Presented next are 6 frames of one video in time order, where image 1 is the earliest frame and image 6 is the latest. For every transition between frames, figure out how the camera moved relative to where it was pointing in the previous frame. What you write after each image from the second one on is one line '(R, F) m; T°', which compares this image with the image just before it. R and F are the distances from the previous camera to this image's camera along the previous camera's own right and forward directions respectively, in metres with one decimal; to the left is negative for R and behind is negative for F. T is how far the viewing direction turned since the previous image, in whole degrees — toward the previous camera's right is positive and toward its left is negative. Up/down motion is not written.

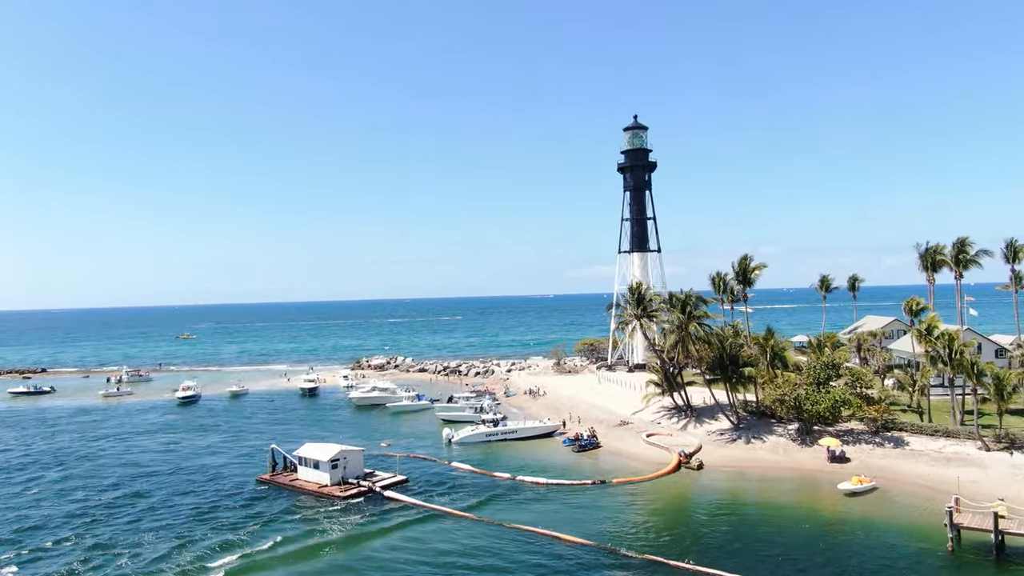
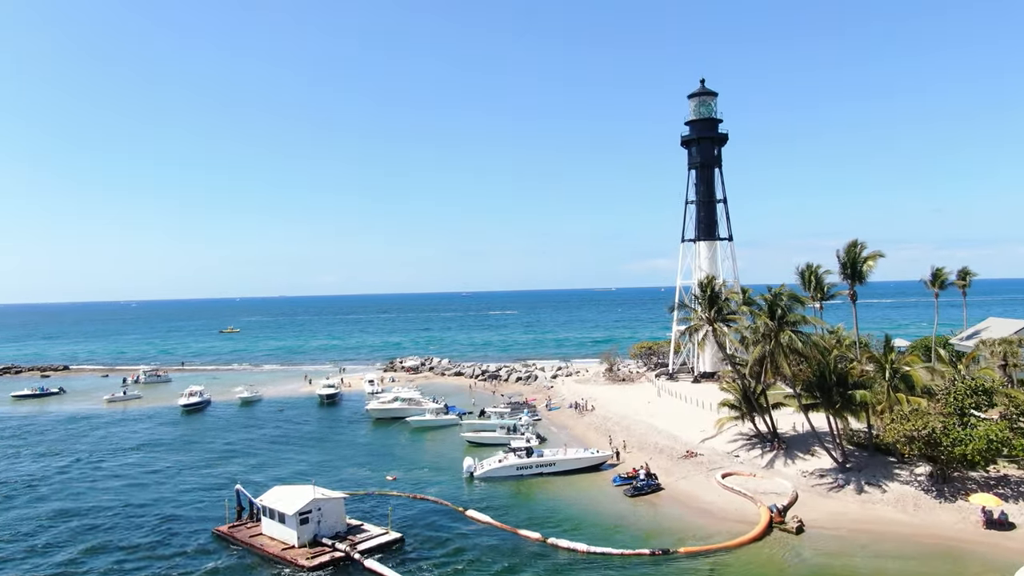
(+0.9, +9.1) m; -4°
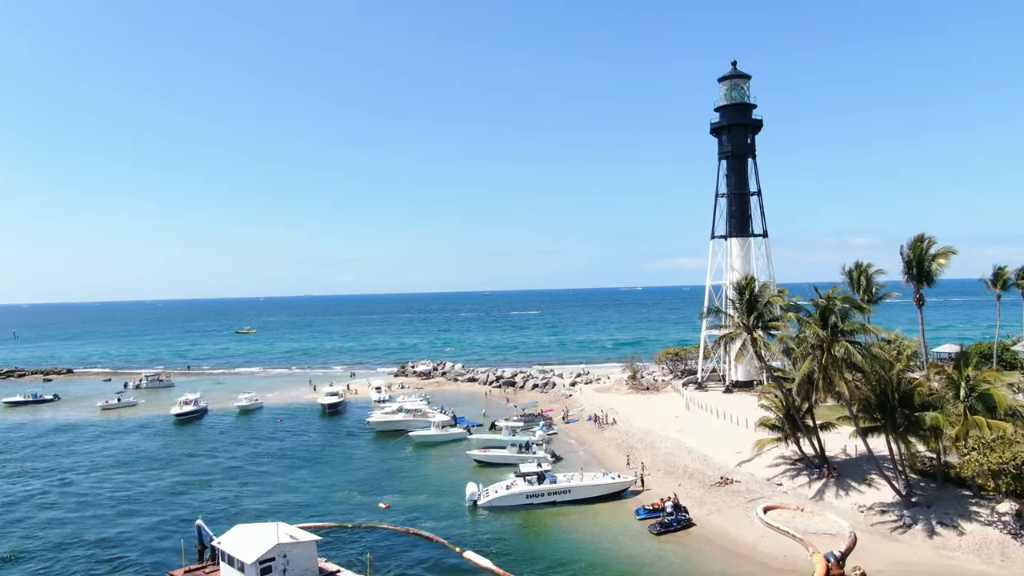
(+0.6, +4.4) m; -2°
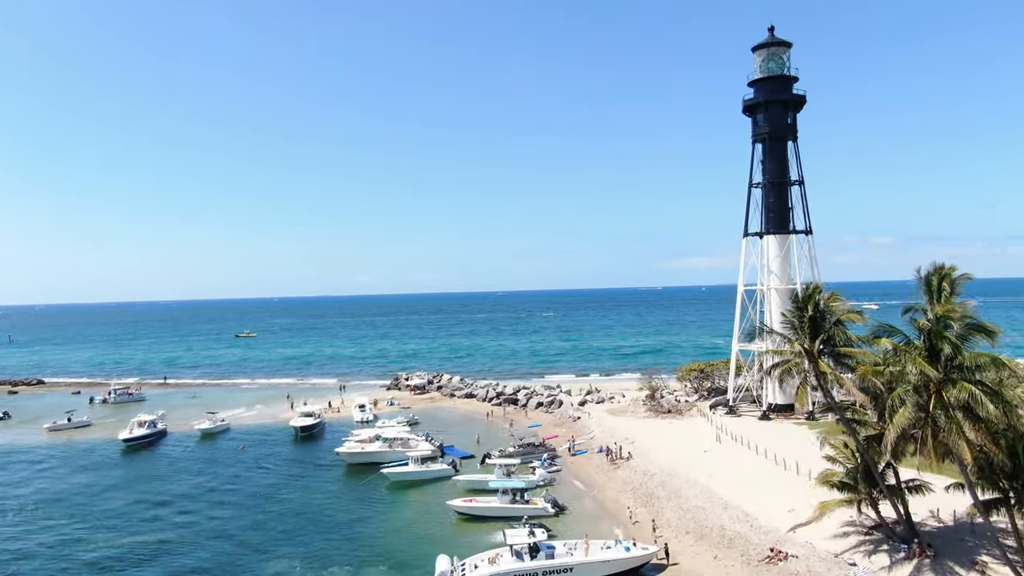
(+1.0, +7.7) m; -1°
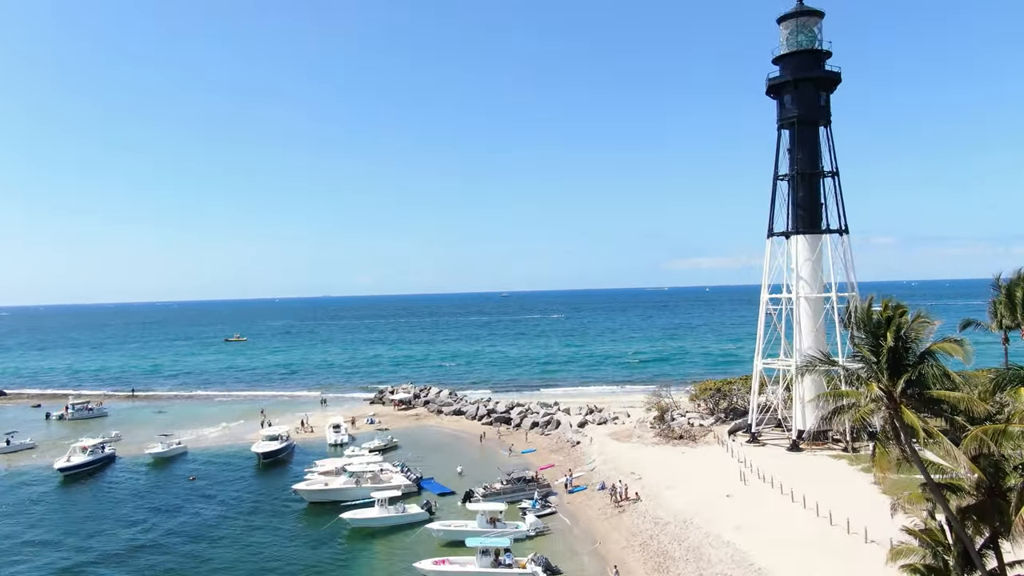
(+0.7, +5.9) m; 0°
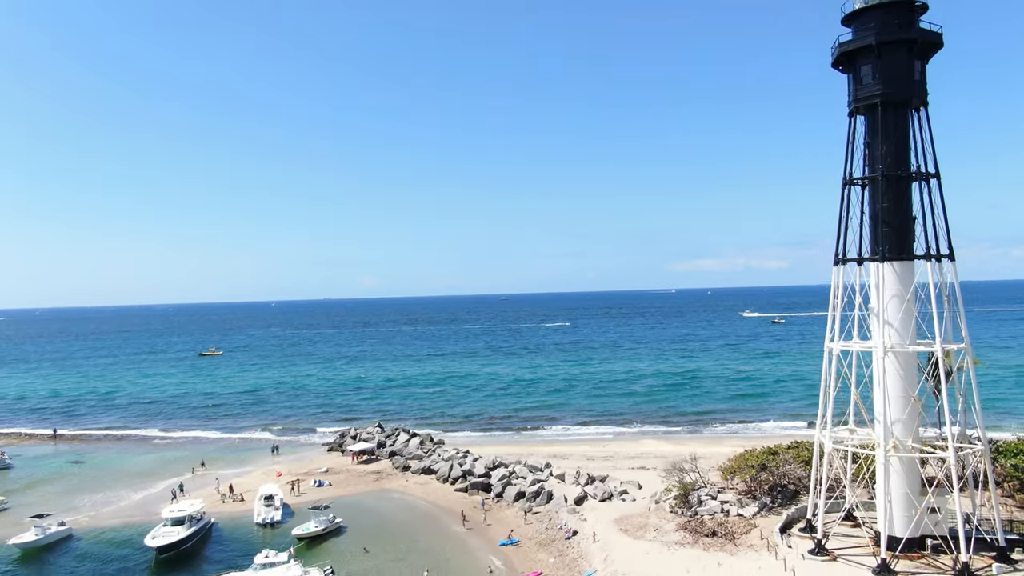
(+1.2, +10.8) m; 0°
